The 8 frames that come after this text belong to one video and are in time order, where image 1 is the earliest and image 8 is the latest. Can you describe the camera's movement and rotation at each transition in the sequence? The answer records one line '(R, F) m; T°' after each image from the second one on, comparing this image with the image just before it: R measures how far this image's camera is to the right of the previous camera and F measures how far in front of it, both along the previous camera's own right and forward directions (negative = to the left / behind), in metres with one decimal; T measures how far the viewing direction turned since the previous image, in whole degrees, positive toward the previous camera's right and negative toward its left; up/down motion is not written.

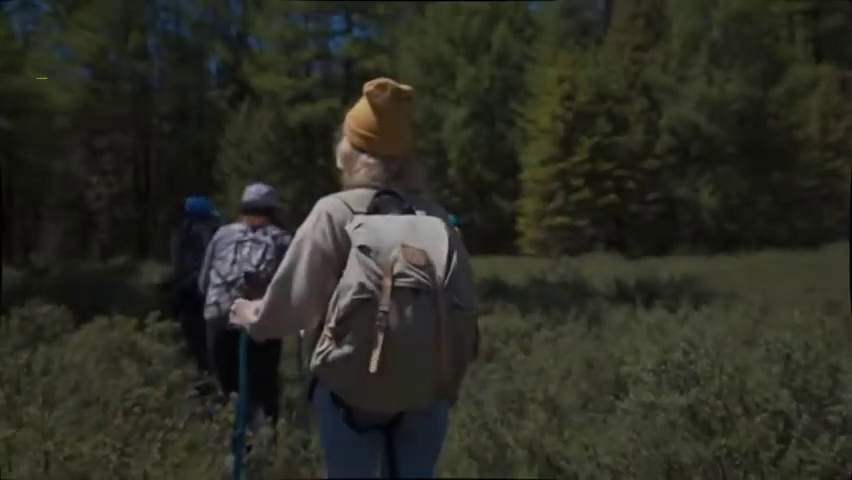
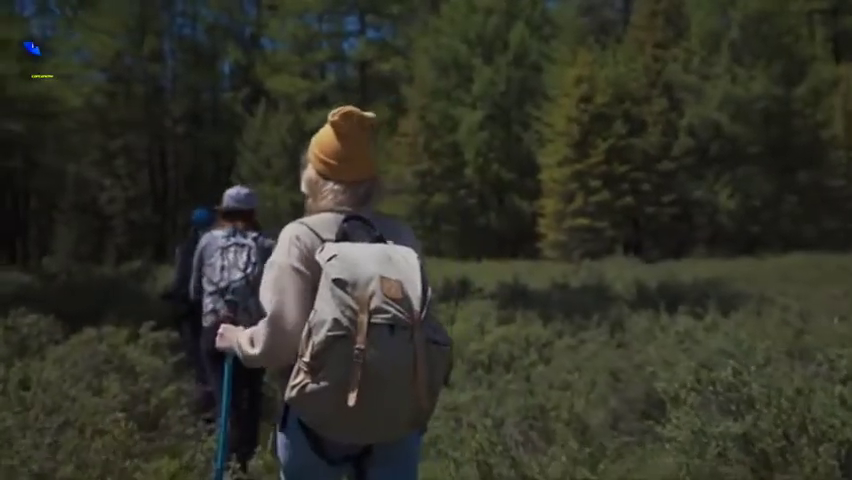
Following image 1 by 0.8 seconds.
(0.0, +0.4) m; -1°
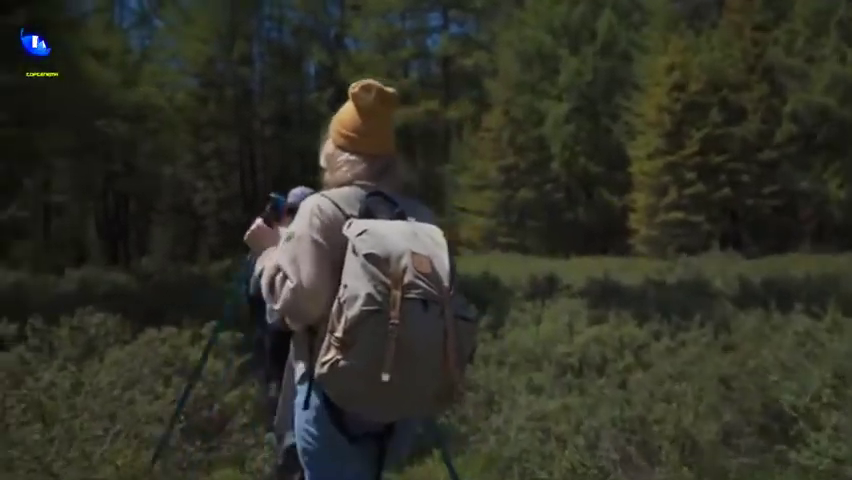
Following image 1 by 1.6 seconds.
(0.0, +0.4) m; -7°
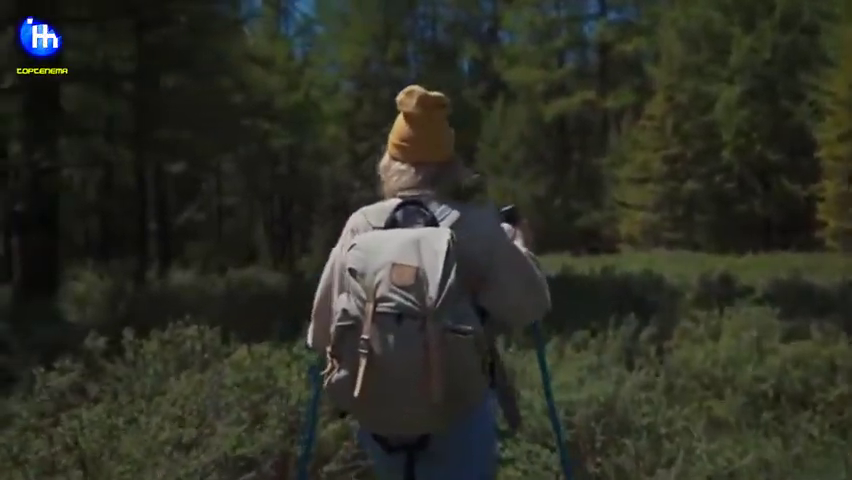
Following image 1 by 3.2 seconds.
(+0.1, +0.9) m; -12°
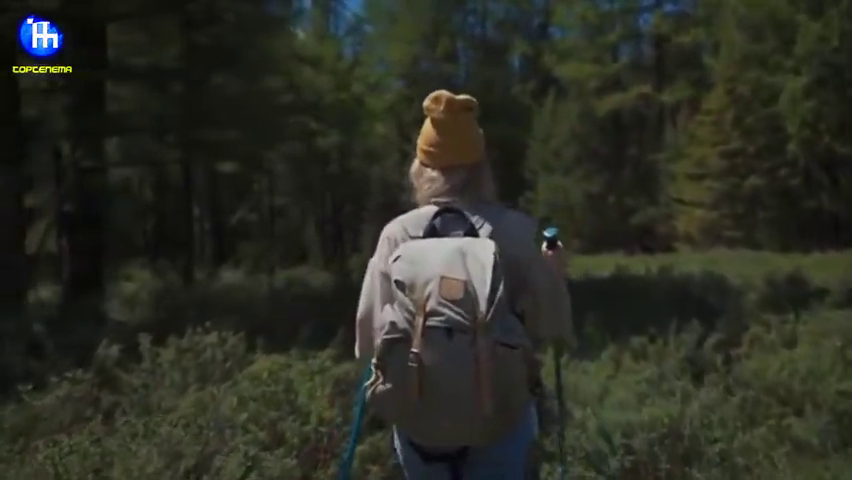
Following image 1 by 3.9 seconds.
(+0.1, +0.4) m; -4°
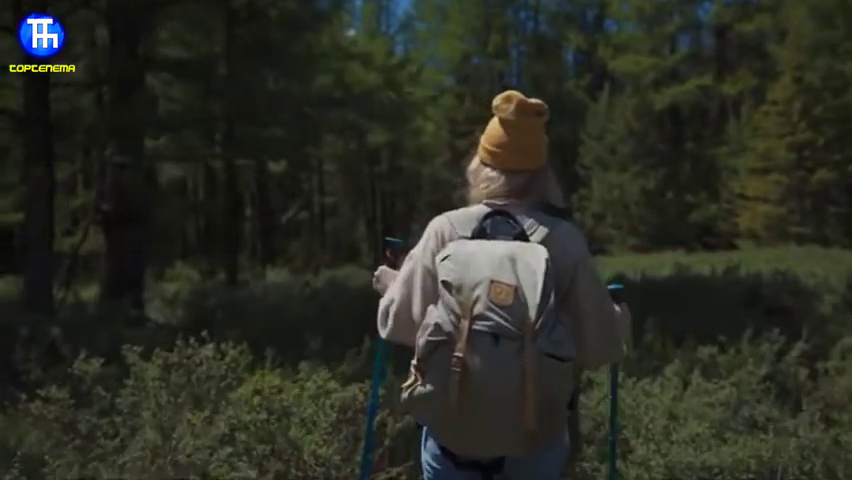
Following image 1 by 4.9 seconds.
(+0.1, +0.6) m; -4°
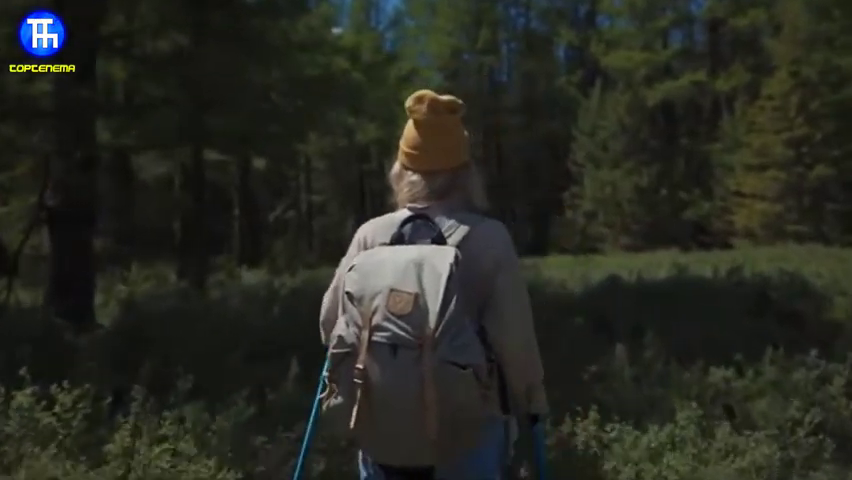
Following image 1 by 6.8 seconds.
(+0.2, +1.0) m; +1°
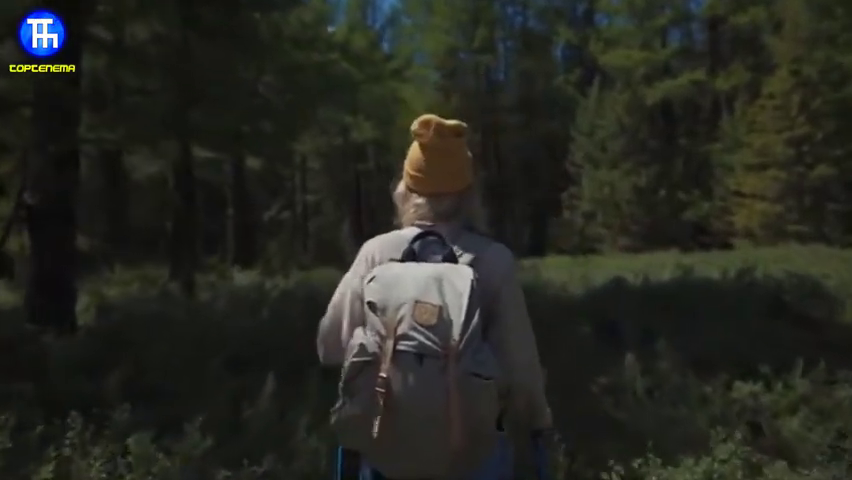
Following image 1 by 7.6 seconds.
(0.0, +0.4) m; 0°
